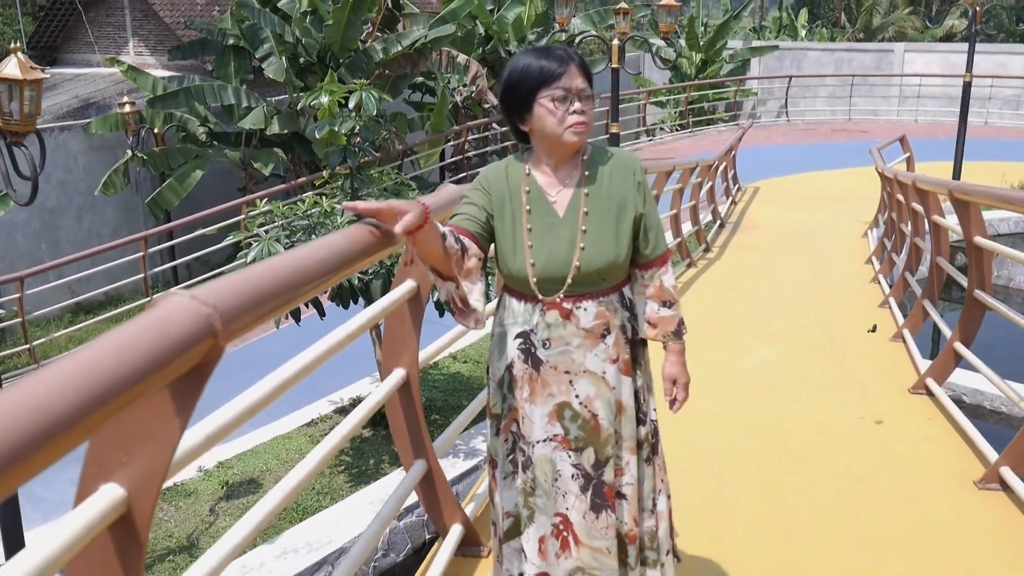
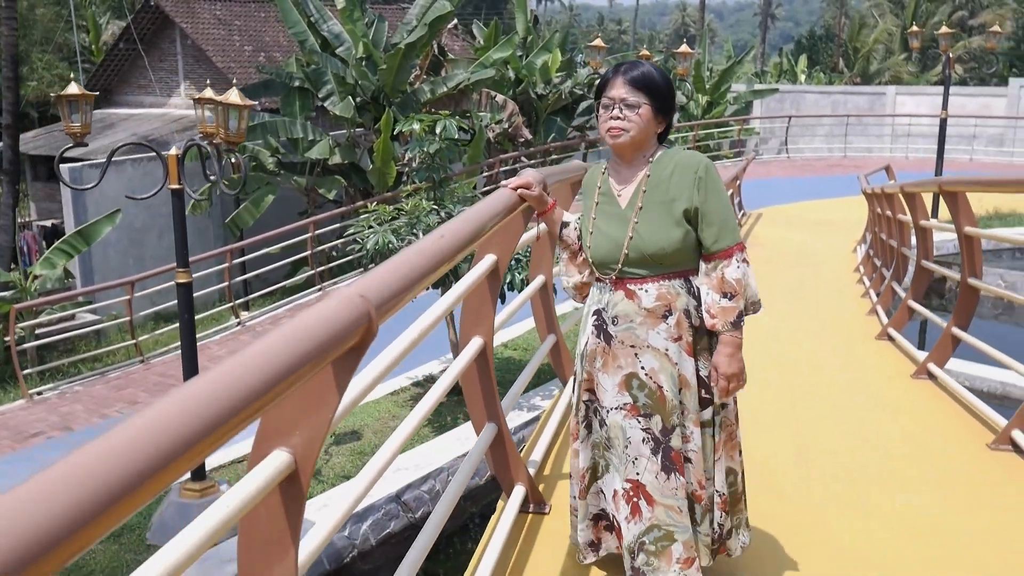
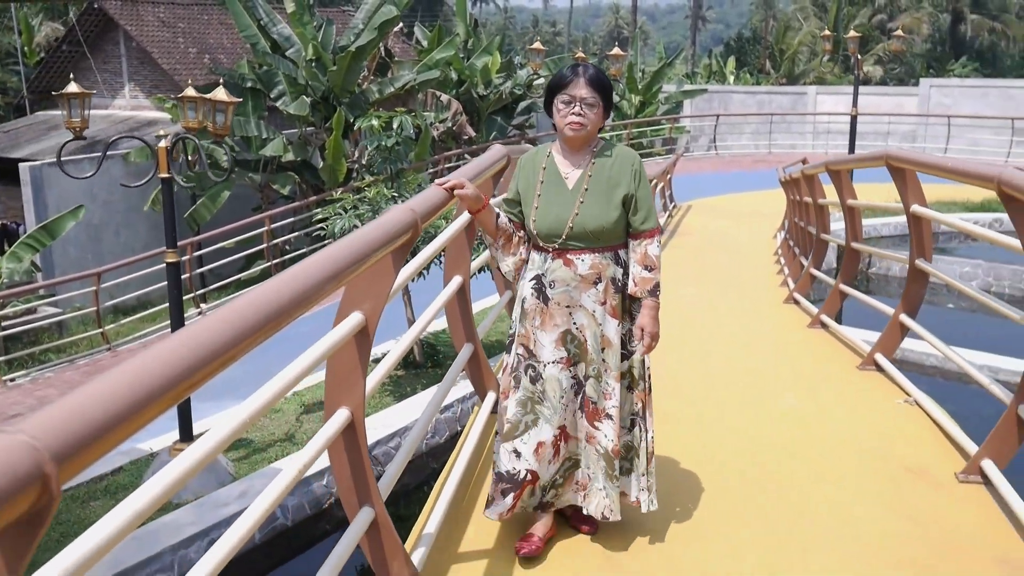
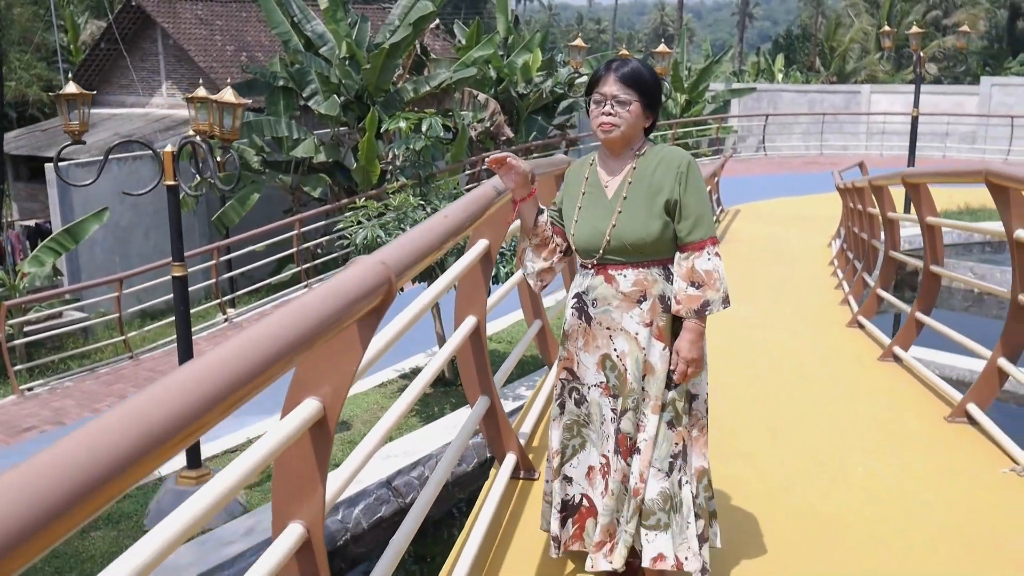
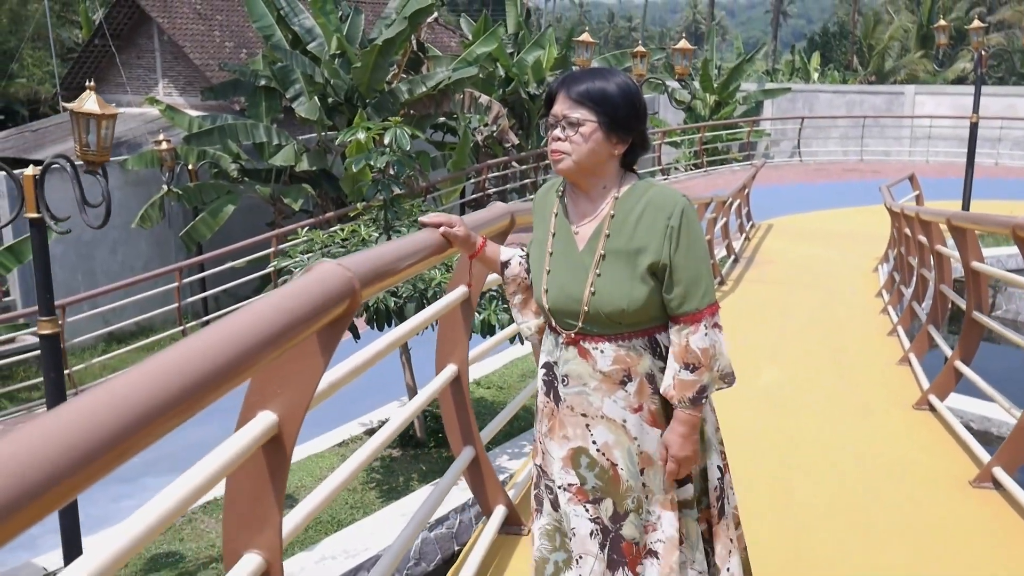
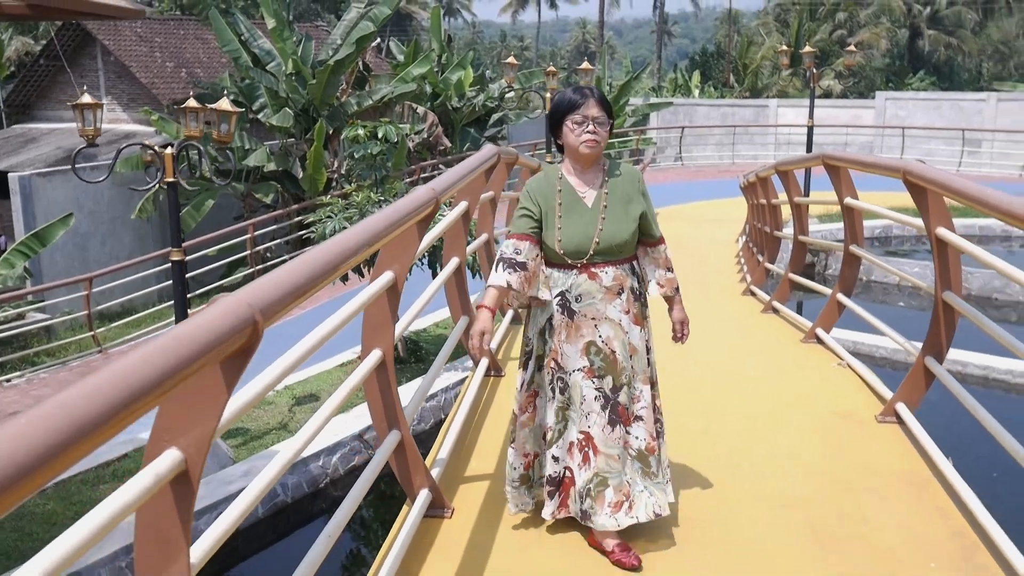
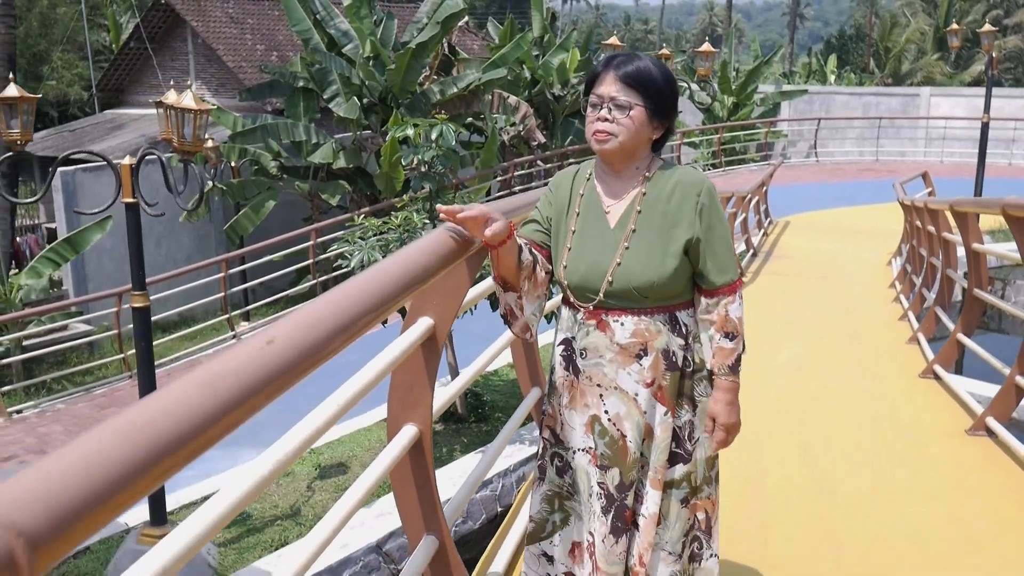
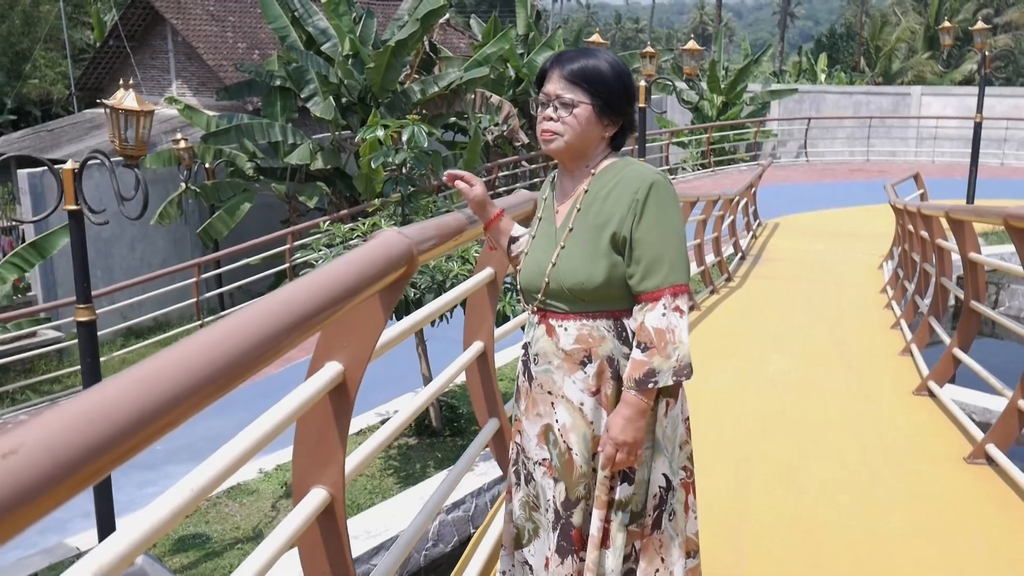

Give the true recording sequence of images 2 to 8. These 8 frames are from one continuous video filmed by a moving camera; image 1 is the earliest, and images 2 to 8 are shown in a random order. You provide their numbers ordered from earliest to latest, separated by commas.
5, 8, 7, 2, 4, 3, 6
